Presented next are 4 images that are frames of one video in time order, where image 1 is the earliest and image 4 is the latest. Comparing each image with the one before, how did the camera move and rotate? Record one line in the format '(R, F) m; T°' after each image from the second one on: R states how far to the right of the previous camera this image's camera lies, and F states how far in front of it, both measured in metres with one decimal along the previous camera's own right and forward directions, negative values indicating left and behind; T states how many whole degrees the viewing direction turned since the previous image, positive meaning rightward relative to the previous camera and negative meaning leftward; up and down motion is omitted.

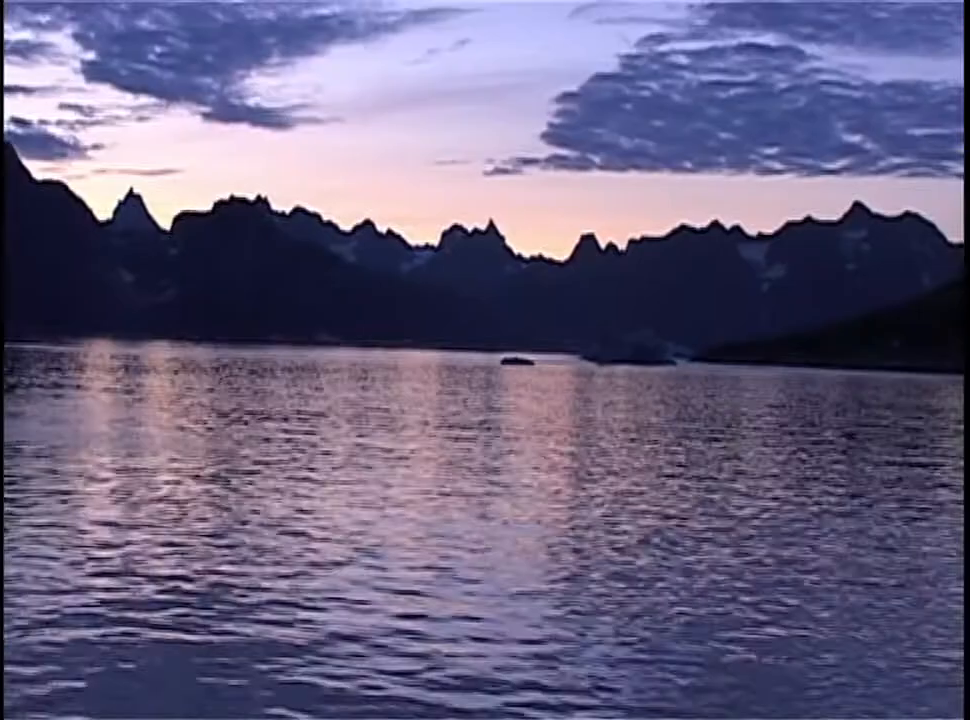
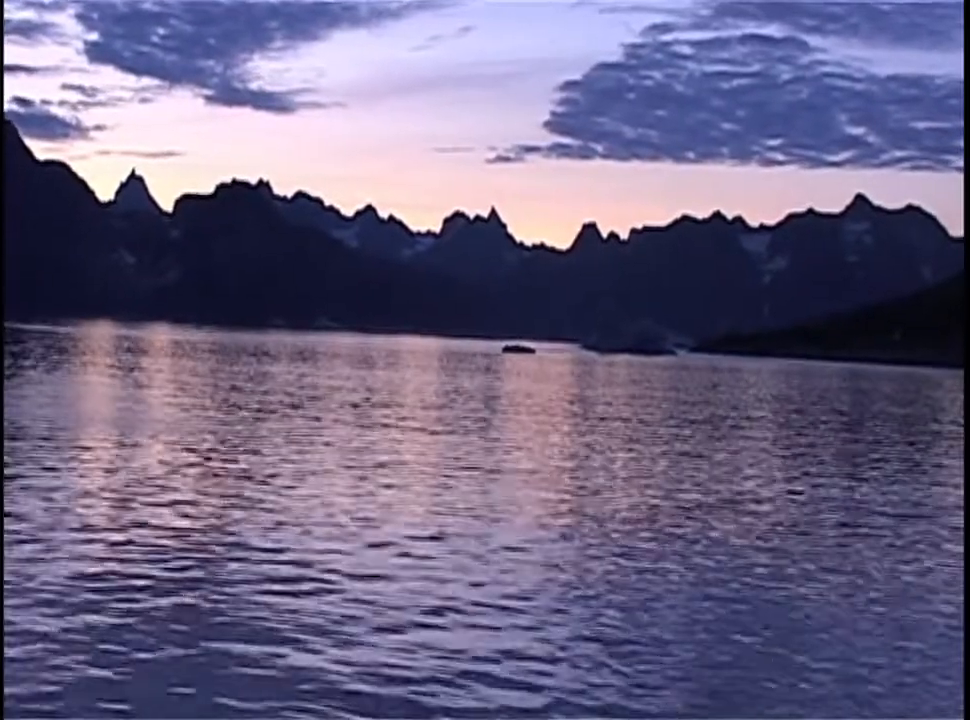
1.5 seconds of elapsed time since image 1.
(-0.6, +1.2) m; 0°
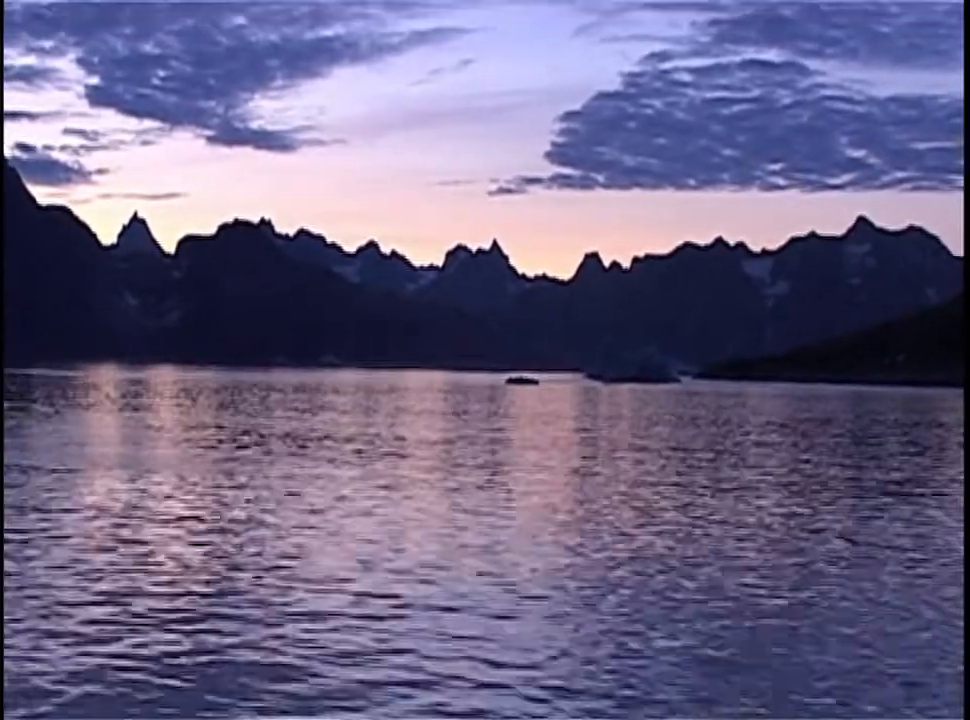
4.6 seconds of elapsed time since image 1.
(-0.1, 0.0) m; 0°
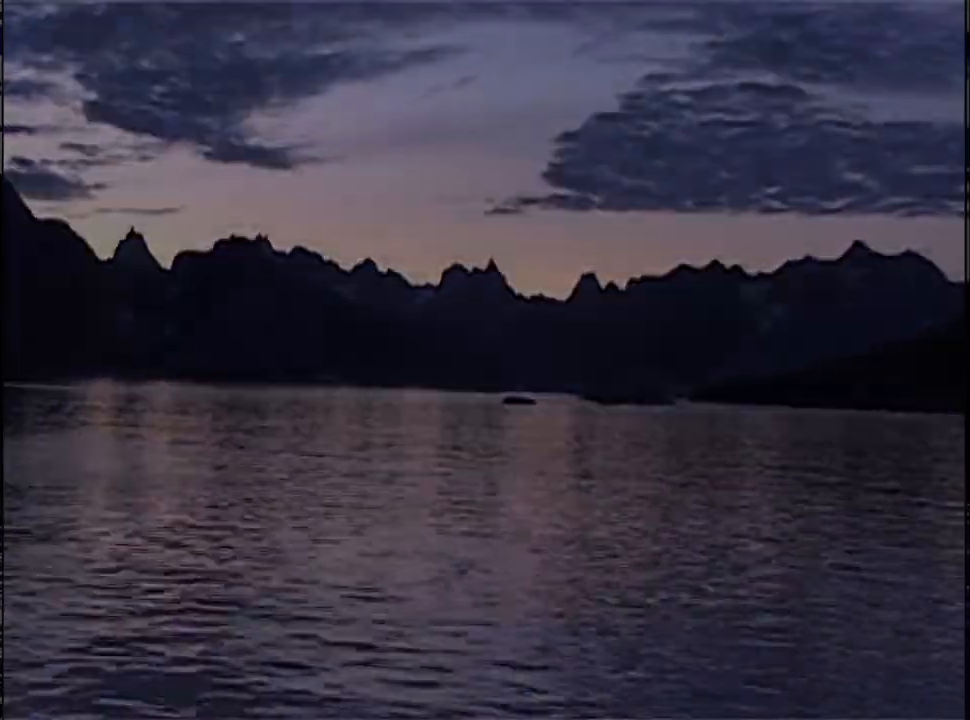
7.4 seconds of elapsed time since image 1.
(-0.1, -1.2) m; 0°
